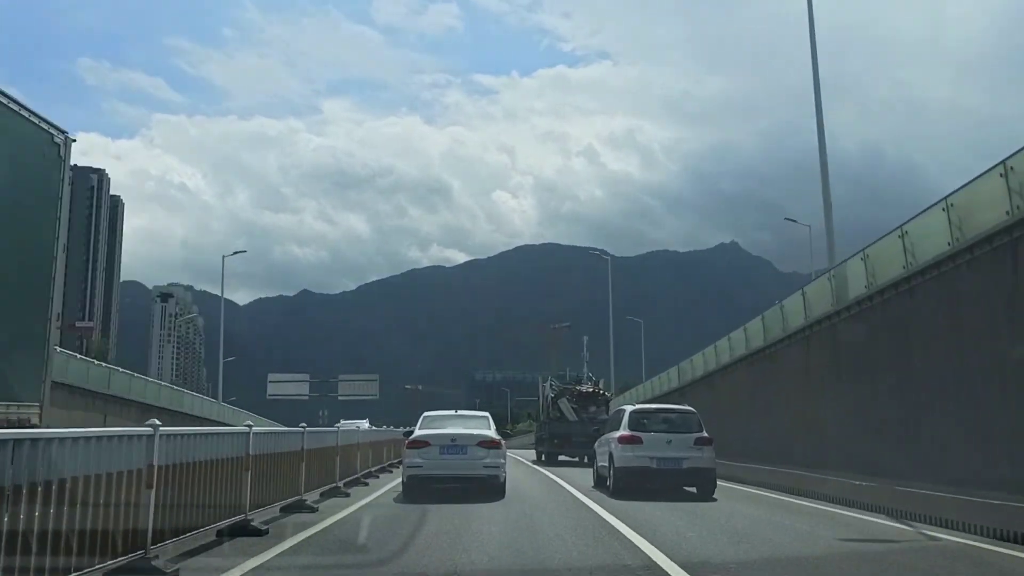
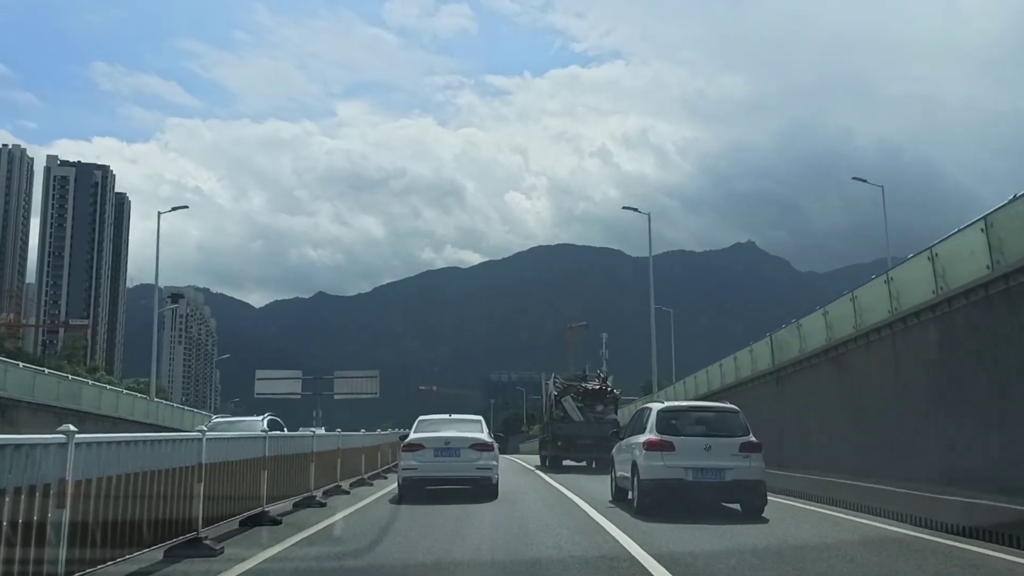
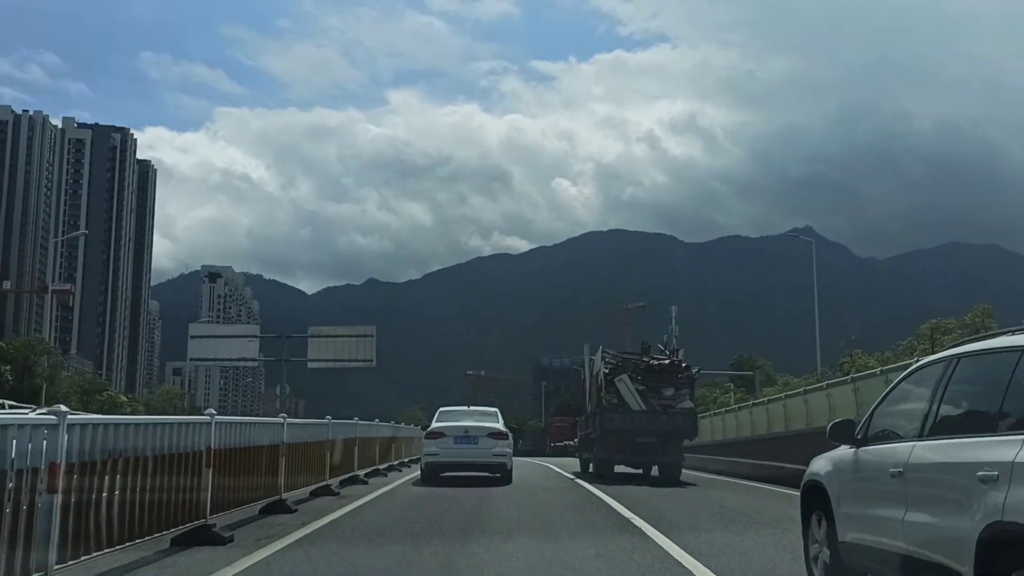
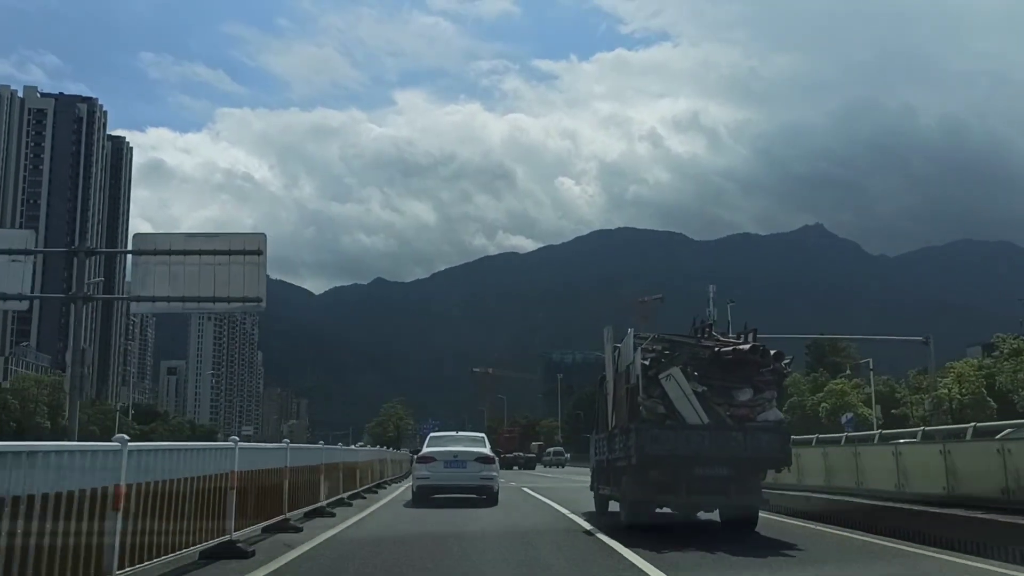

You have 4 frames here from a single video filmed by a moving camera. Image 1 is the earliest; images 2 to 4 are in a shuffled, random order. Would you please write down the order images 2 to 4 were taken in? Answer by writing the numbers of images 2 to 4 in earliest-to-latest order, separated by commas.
2, 3, 4
